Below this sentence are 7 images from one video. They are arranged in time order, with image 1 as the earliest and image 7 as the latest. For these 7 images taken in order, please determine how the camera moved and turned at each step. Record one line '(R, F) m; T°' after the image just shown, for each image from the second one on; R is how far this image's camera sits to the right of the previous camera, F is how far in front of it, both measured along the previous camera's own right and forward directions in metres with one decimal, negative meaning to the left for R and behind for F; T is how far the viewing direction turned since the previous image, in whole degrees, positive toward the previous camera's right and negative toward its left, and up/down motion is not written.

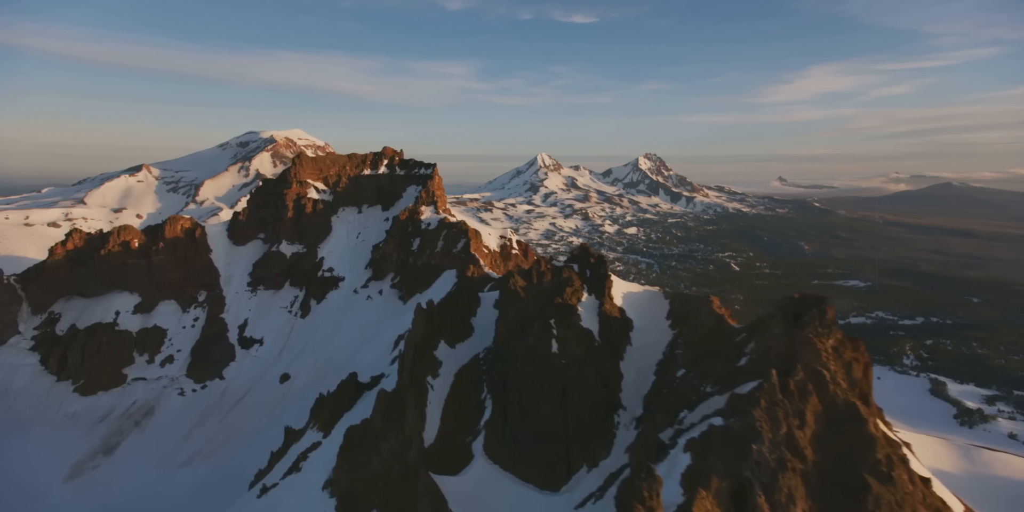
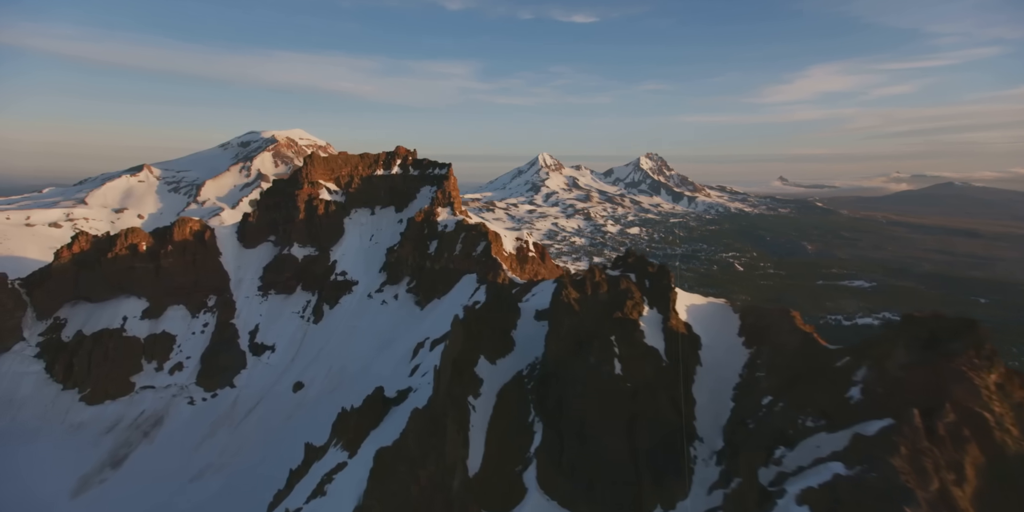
(-2.7, +2.5) m; 0°
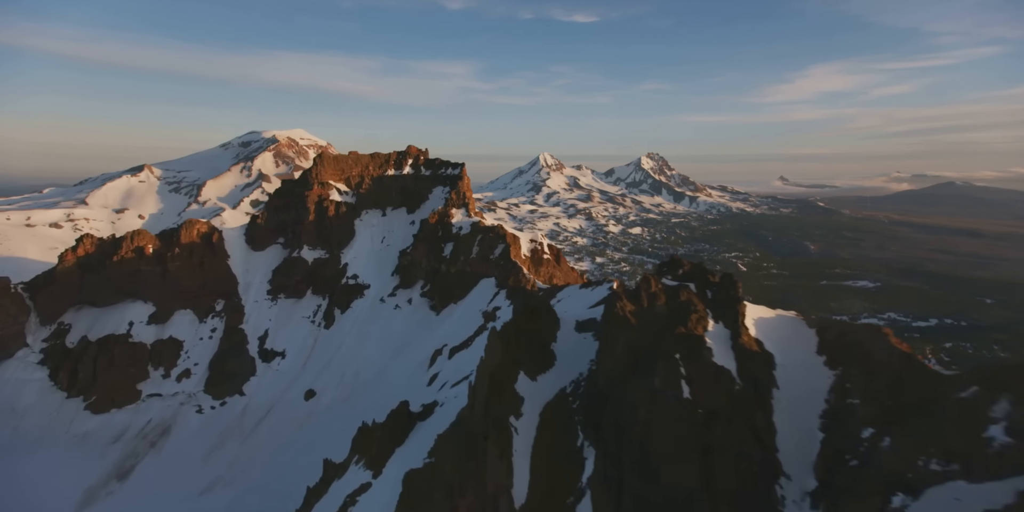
(-2.3, +2.3) m; 0°
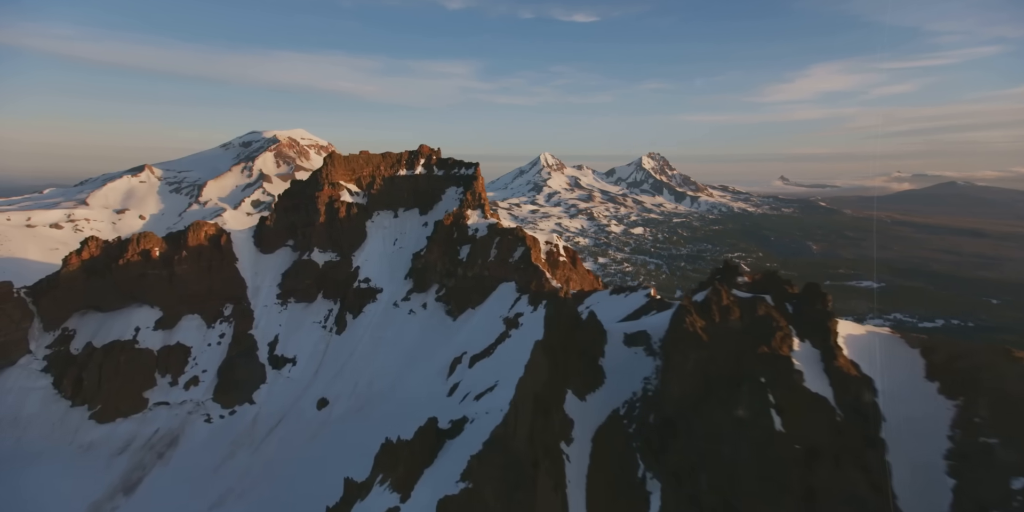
(-2.3, +2.3) m; 0°
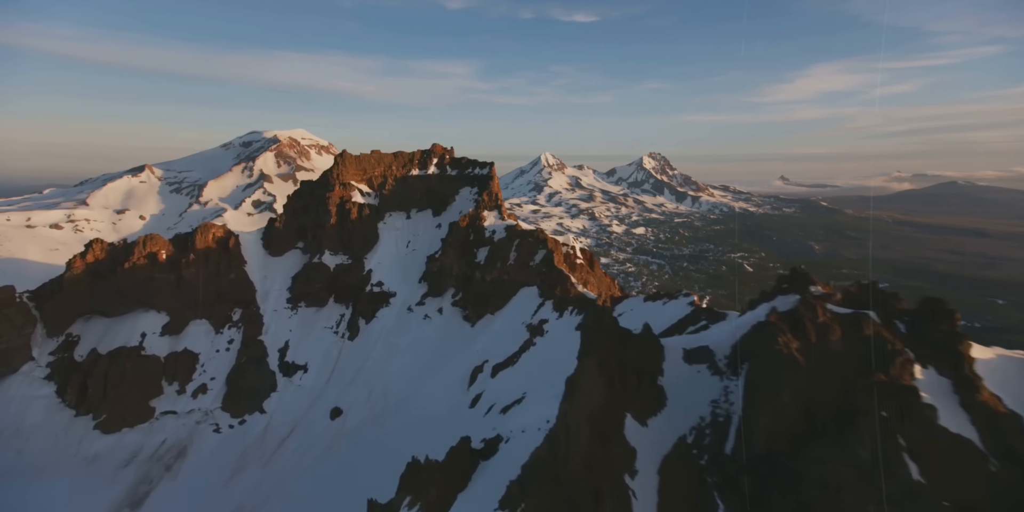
(-2.3, +2.3) m; 0°
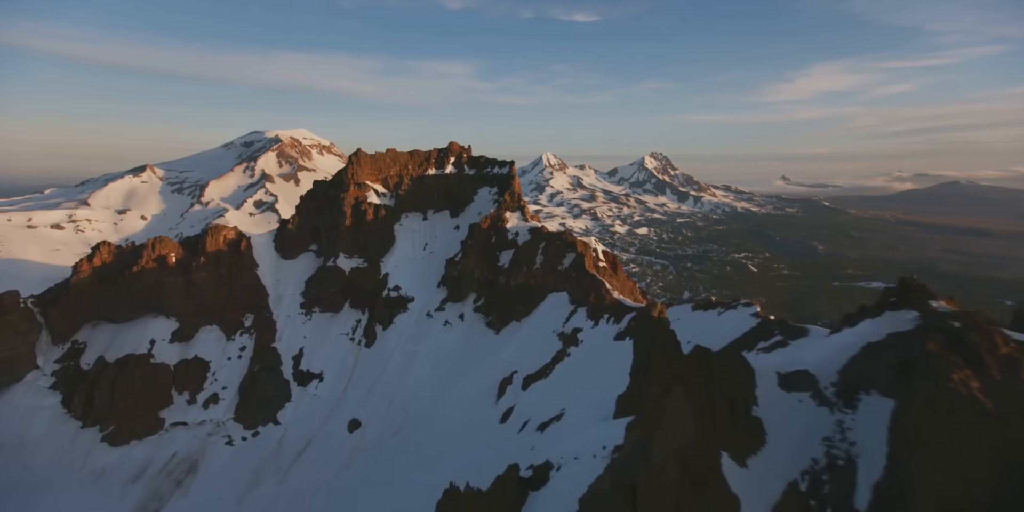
(-2.8, +2.8) m; 0°
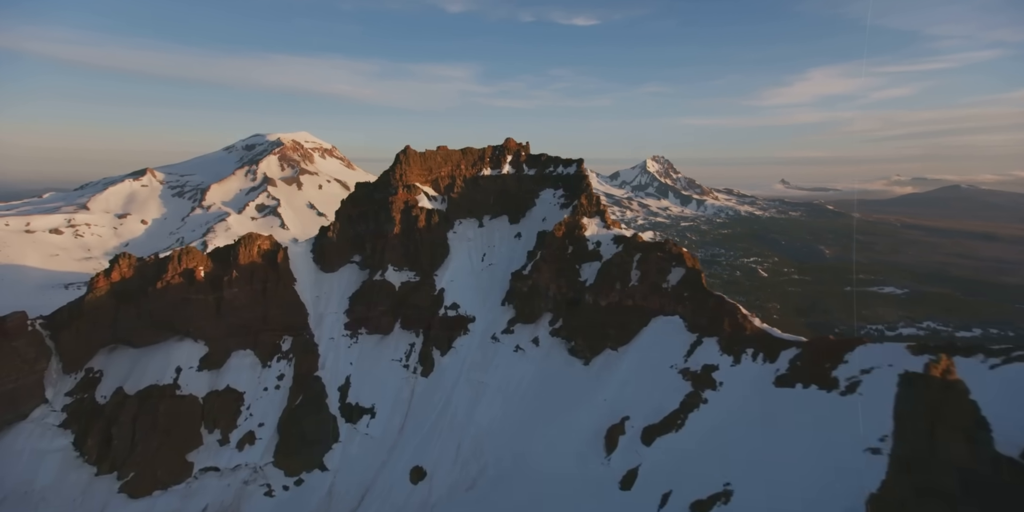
(-8.4, +9.0) m; 0°
